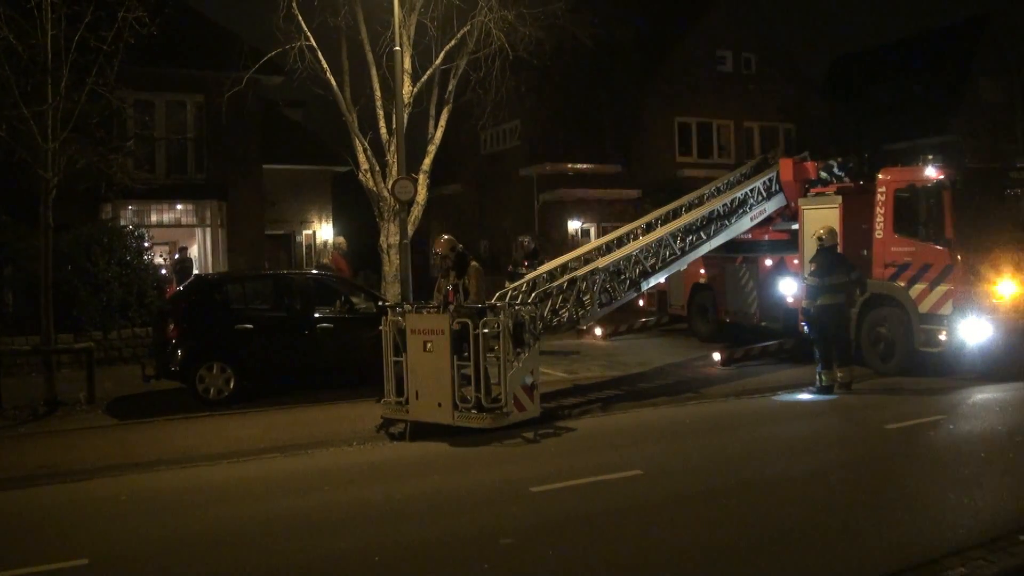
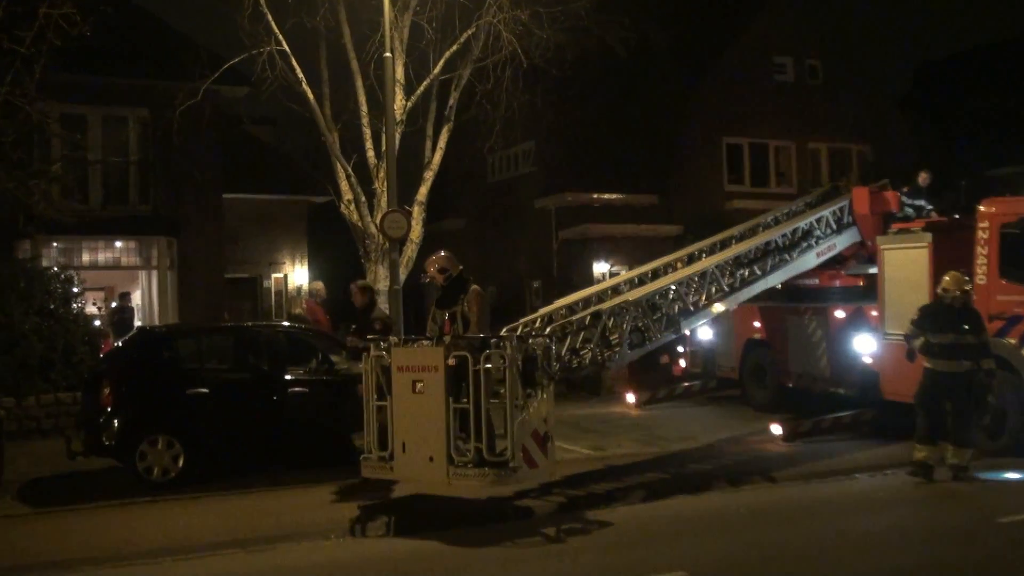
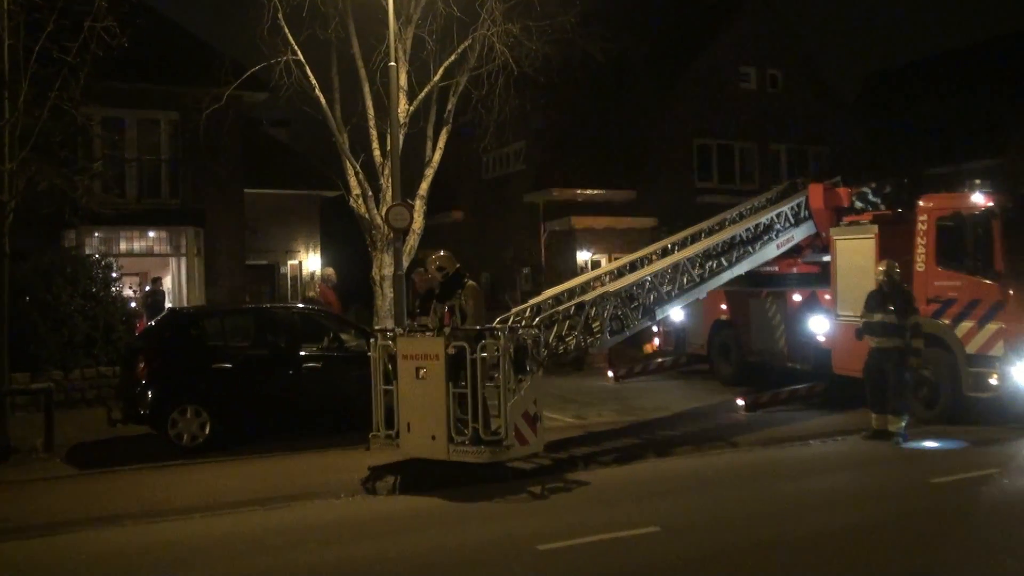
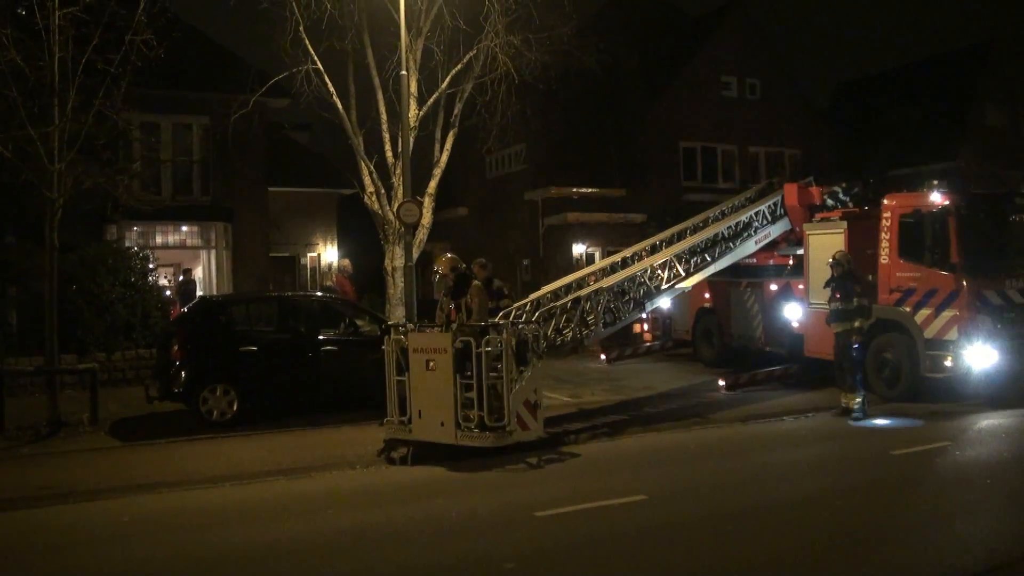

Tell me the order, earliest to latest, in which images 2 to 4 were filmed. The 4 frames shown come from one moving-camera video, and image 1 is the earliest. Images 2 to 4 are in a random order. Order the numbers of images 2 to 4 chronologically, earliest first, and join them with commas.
4, 3, 2
